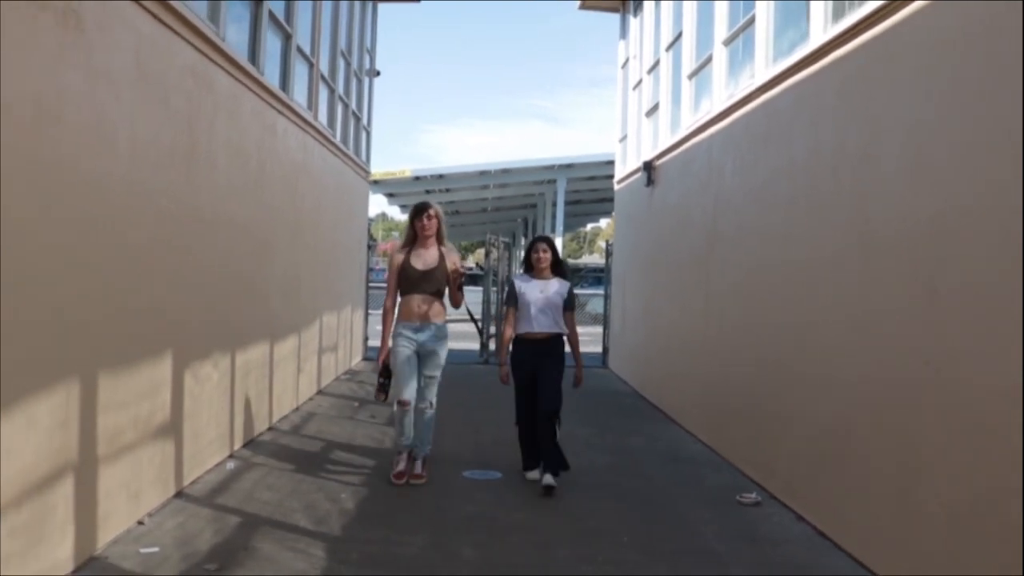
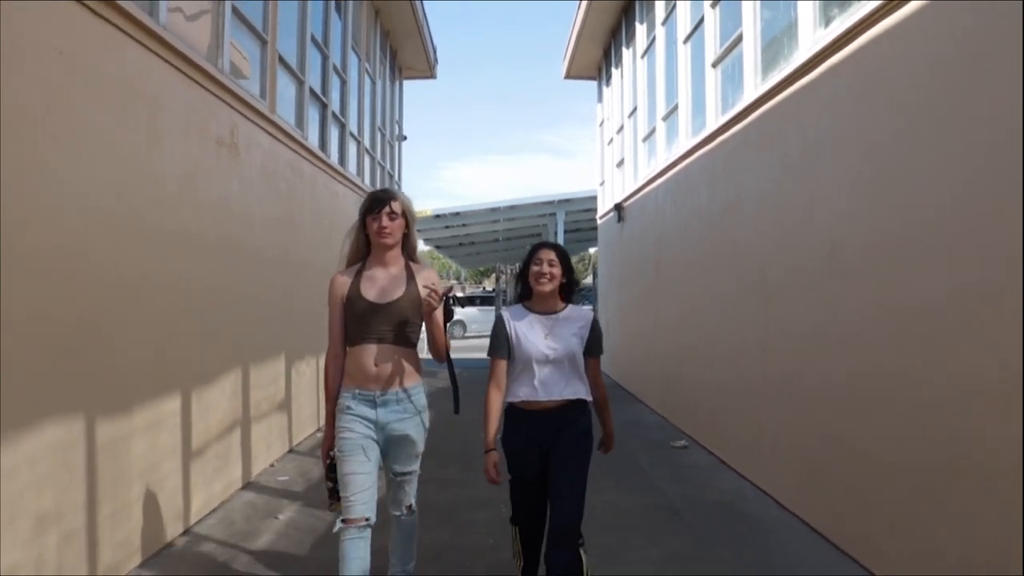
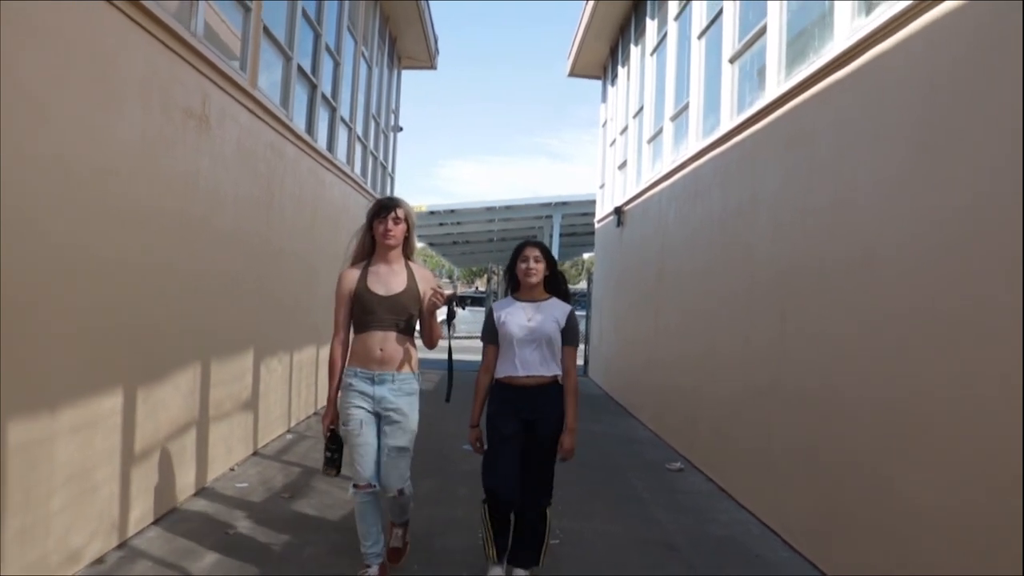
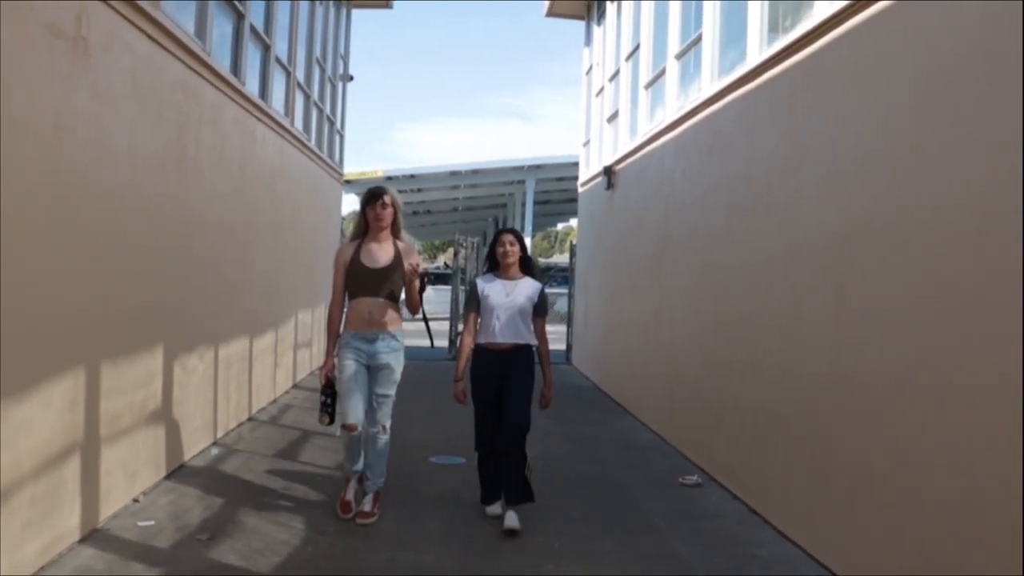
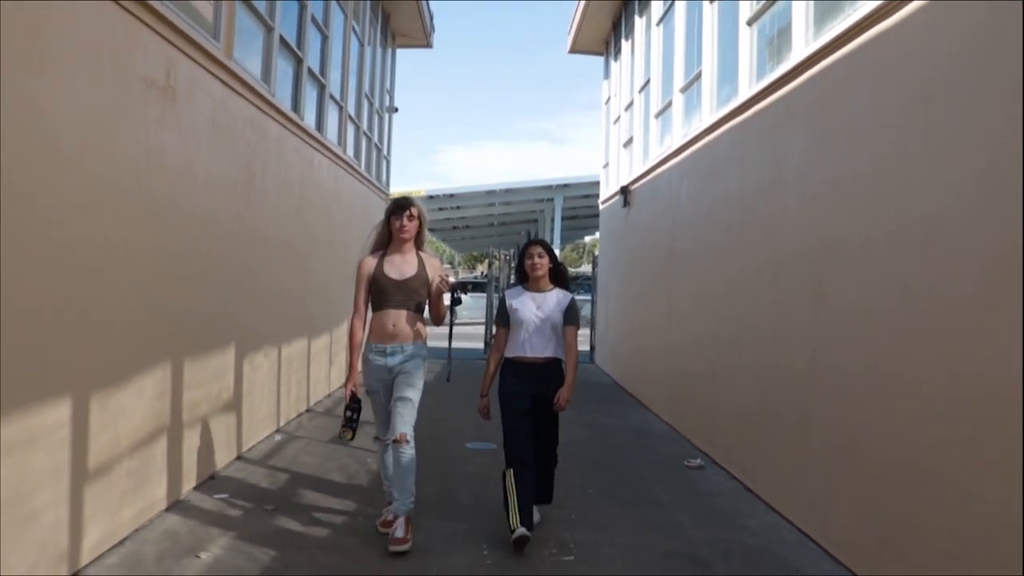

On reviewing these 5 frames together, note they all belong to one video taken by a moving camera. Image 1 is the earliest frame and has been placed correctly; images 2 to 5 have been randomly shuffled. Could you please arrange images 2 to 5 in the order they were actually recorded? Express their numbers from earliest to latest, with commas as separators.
4, 5, 3, 2
